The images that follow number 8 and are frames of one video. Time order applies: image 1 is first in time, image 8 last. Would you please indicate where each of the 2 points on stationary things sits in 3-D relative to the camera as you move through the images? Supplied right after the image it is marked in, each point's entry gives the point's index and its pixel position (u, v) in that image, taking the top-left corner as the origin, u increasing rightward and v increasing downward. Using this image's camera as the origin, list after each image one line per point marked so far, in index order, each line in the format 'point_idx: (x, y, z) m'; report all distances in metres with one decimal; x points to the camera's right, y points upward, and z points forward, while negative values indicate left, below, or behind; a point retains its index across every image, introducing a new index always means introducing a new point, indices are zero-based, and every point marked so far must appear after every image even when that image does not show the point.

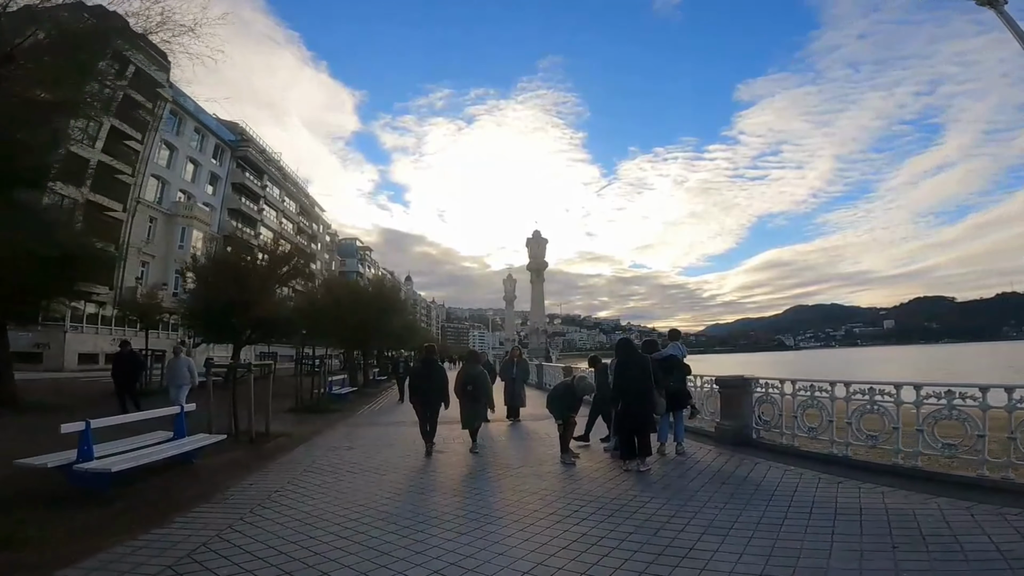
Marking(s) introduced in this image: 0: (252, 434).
0: (-4.2, -2.4, +10.6) m
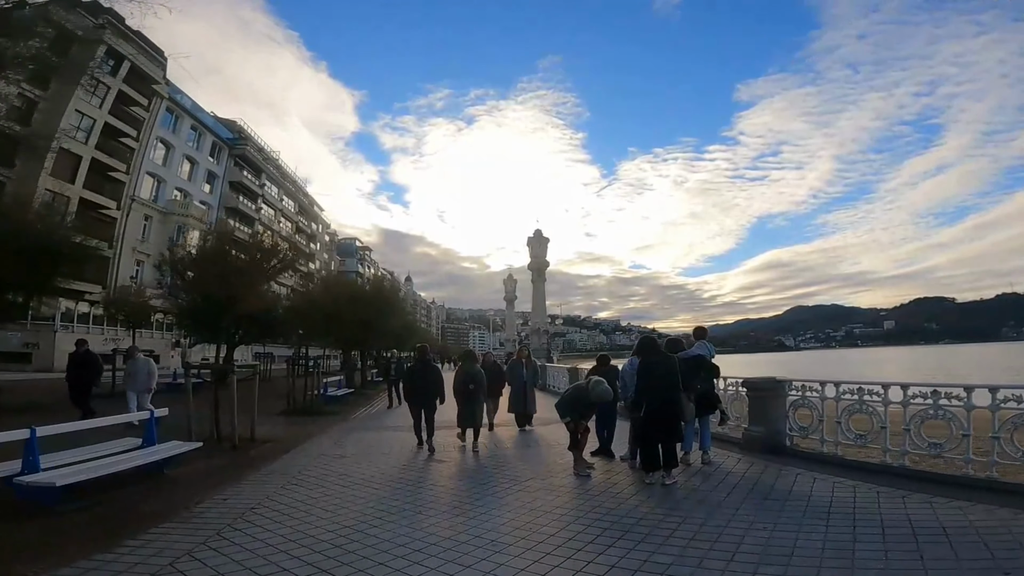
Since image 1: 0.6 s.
0: (-4.1, -2.3, +9.8) m
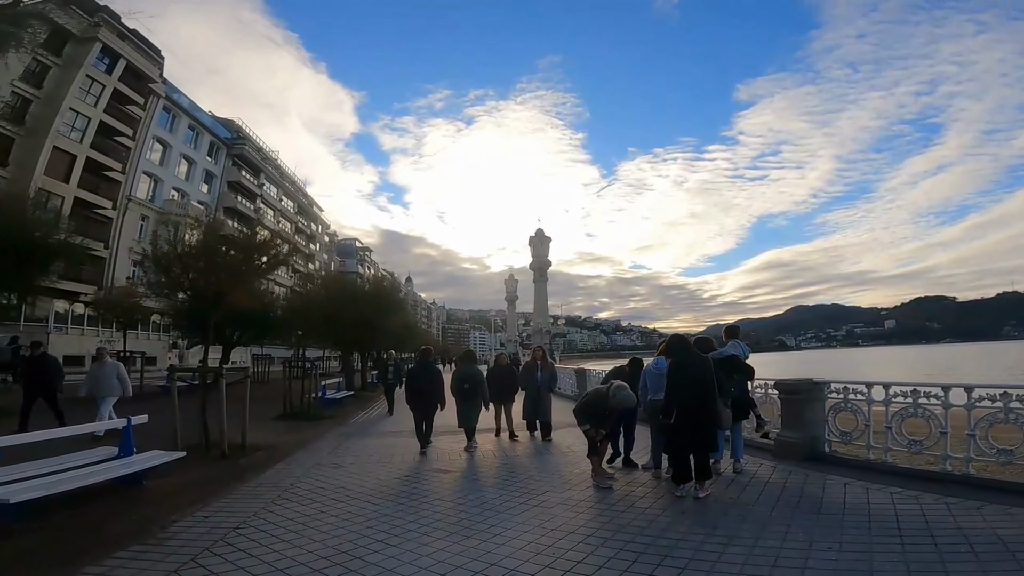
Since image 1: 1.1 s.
0: (-4.0, -2.2, +9.1) m
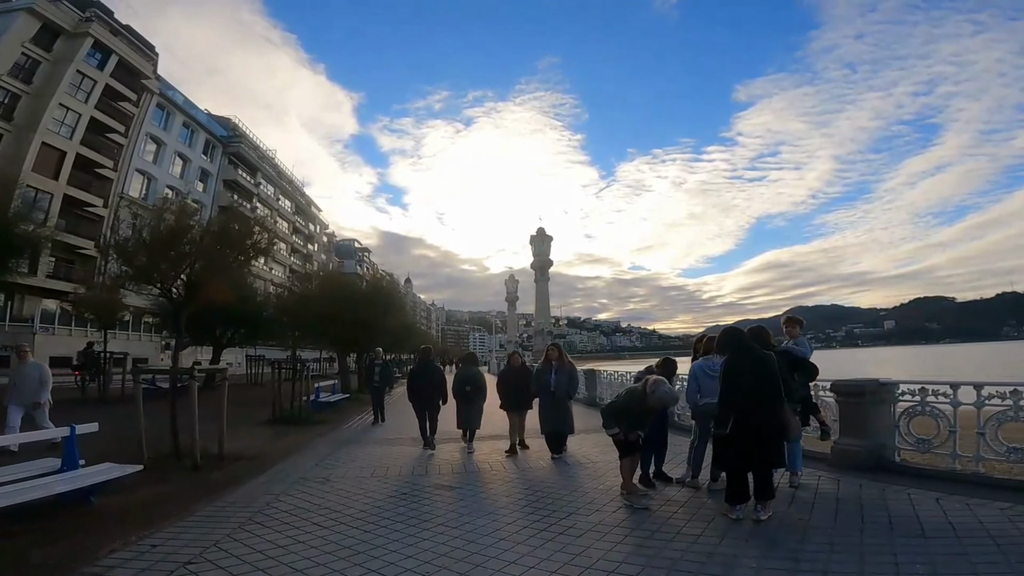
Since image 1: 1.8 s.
0: (-3.9, -2.1, +8.1) m
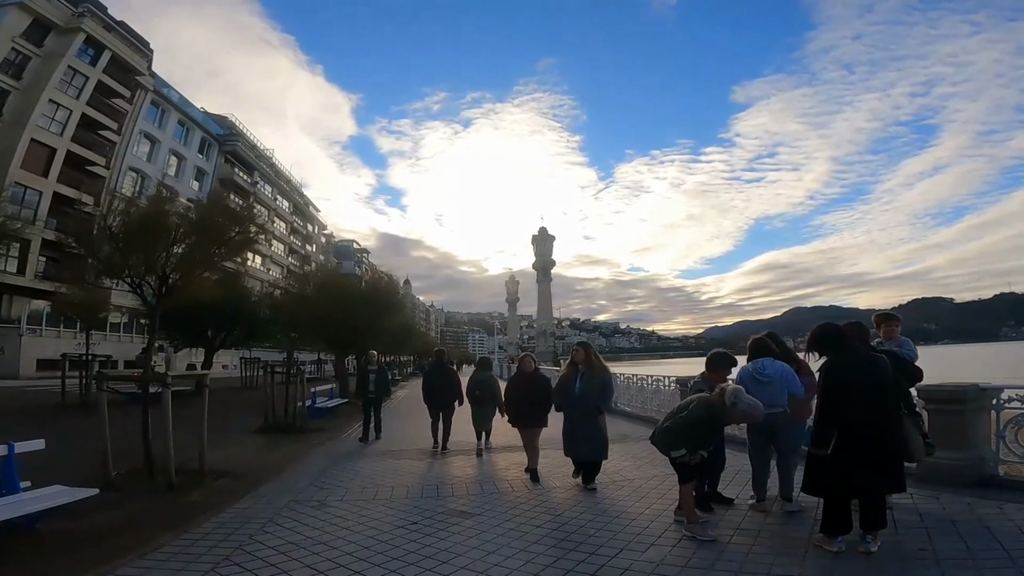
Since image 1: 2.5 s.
0: (-3.6, -2.0, +7.1) m
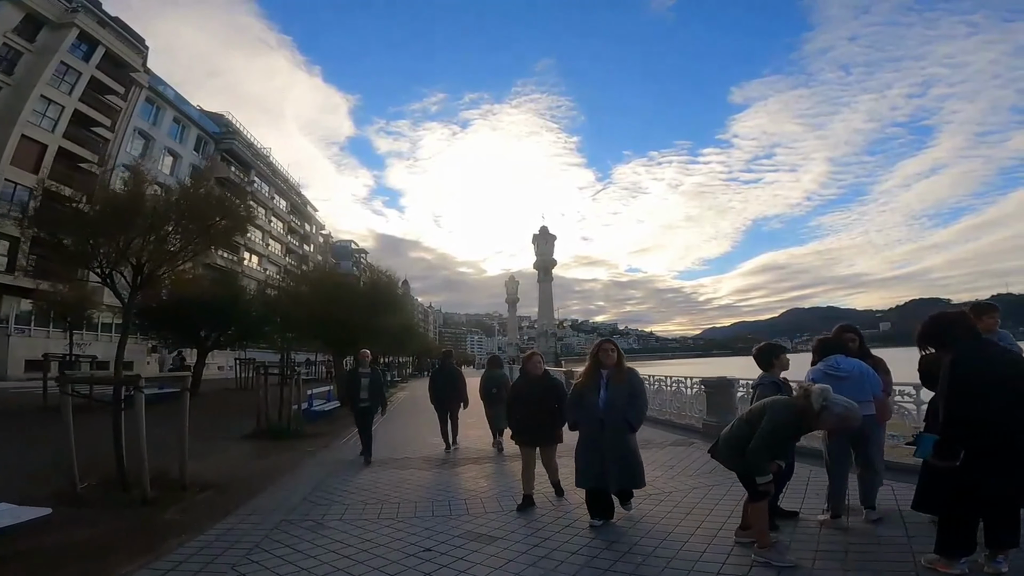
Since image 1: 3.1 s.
0: (-3.4, -1.9, +6.3) m
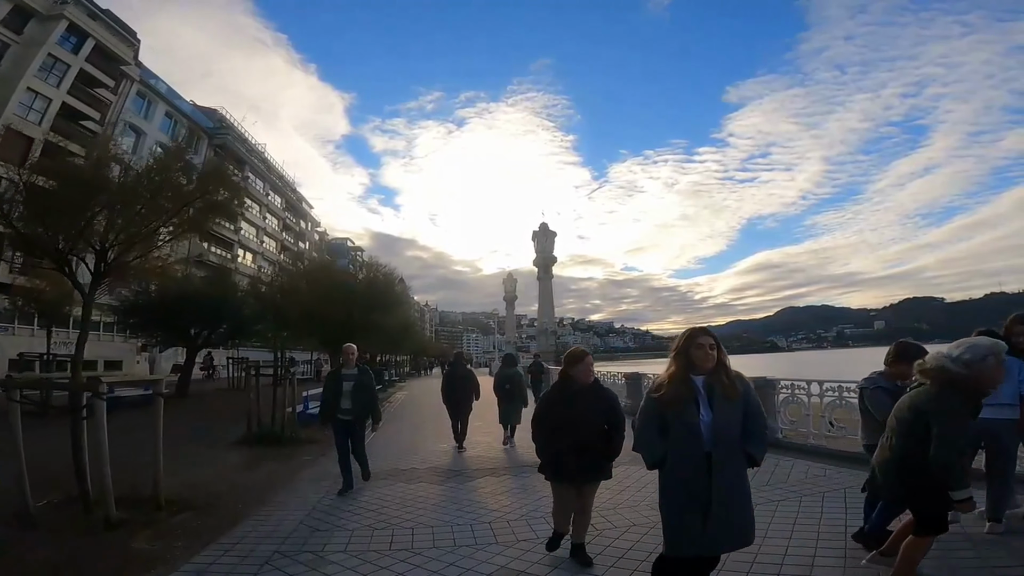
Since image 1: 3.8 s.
0: (-3.2, -1.8, +5.4) m
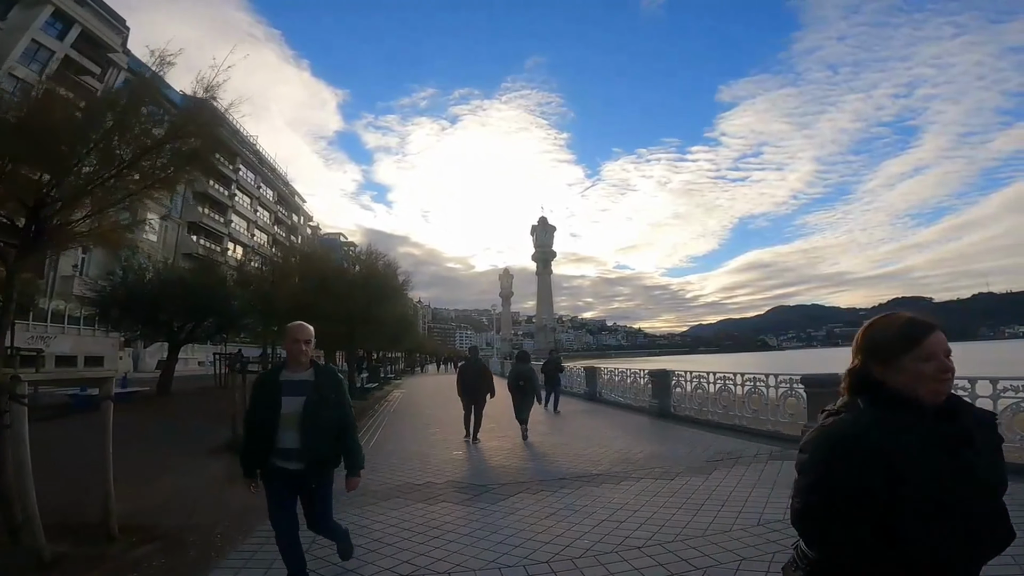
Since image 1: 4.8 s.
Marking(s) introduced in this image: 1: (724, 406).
0: (-2.8, -1.6, +4.1) m
1: (+3.6, -2.1, +11.8) m
